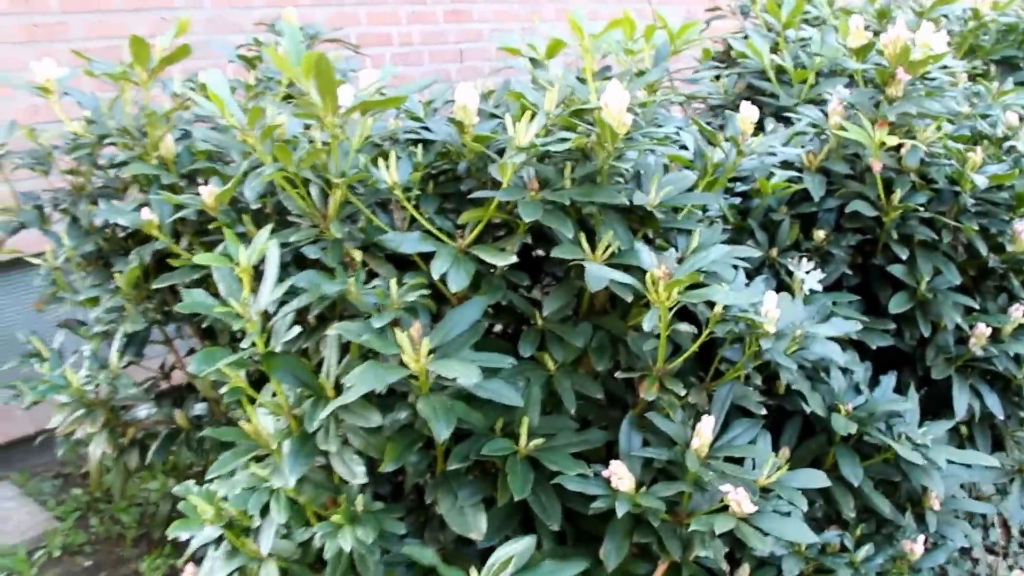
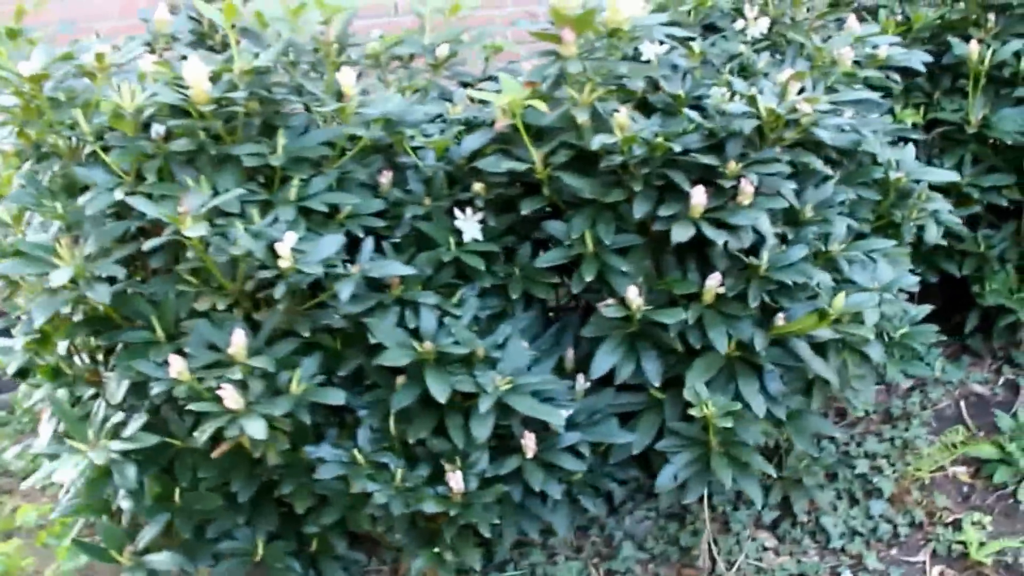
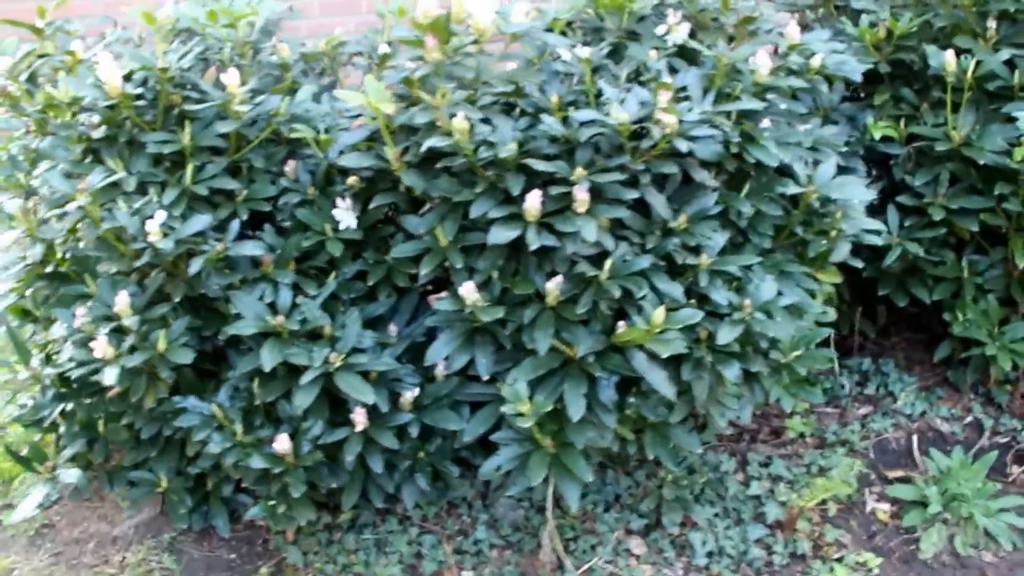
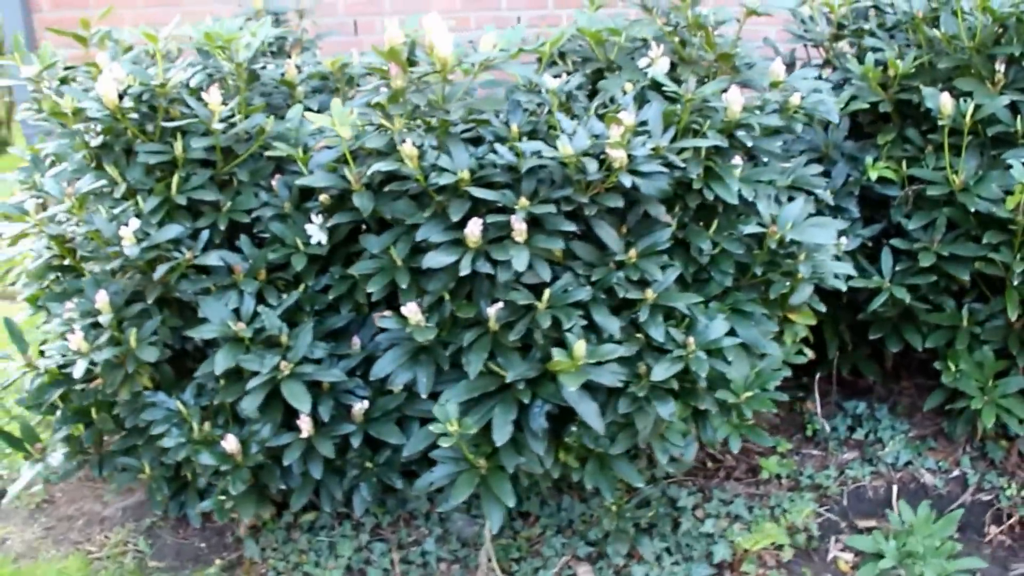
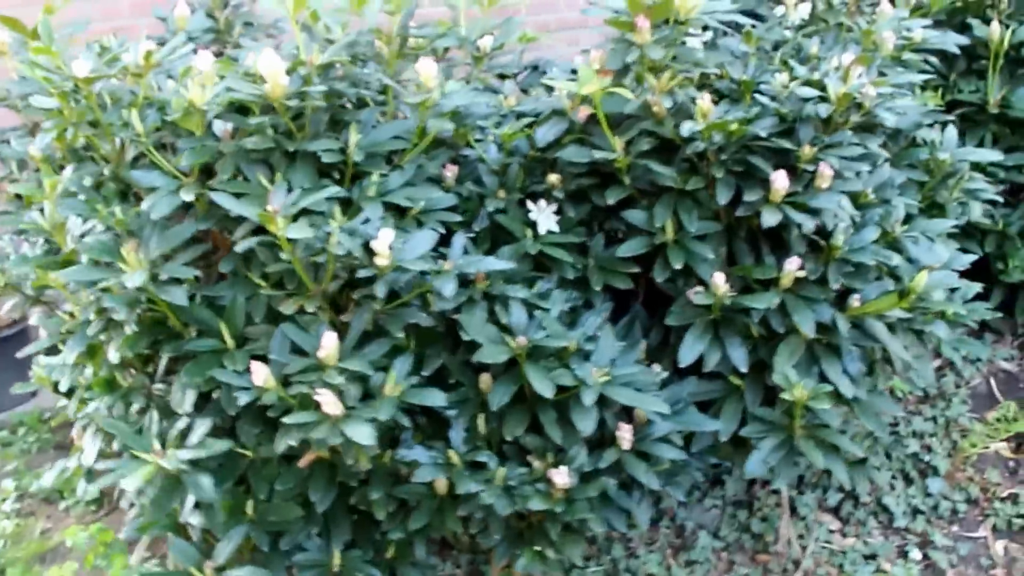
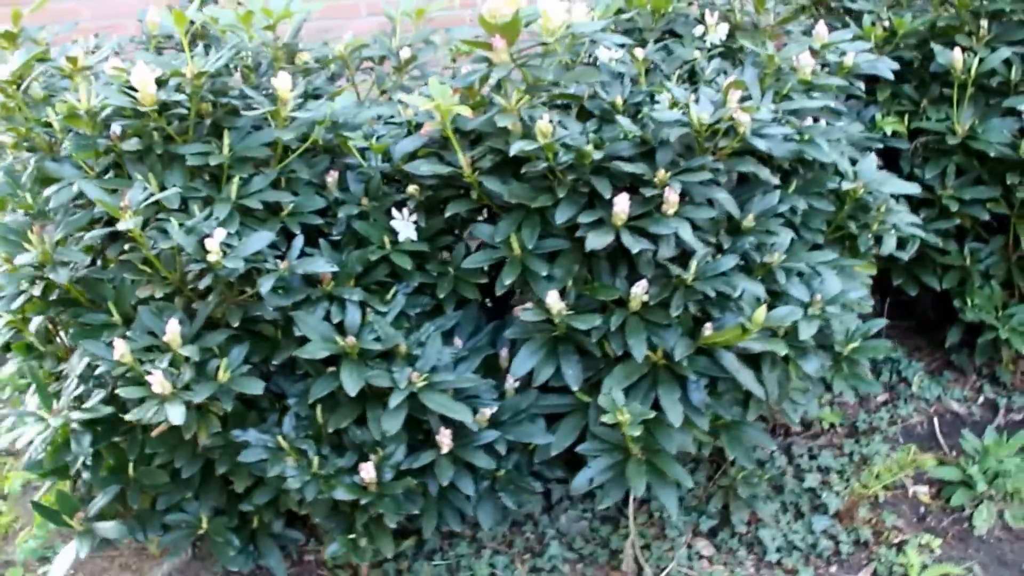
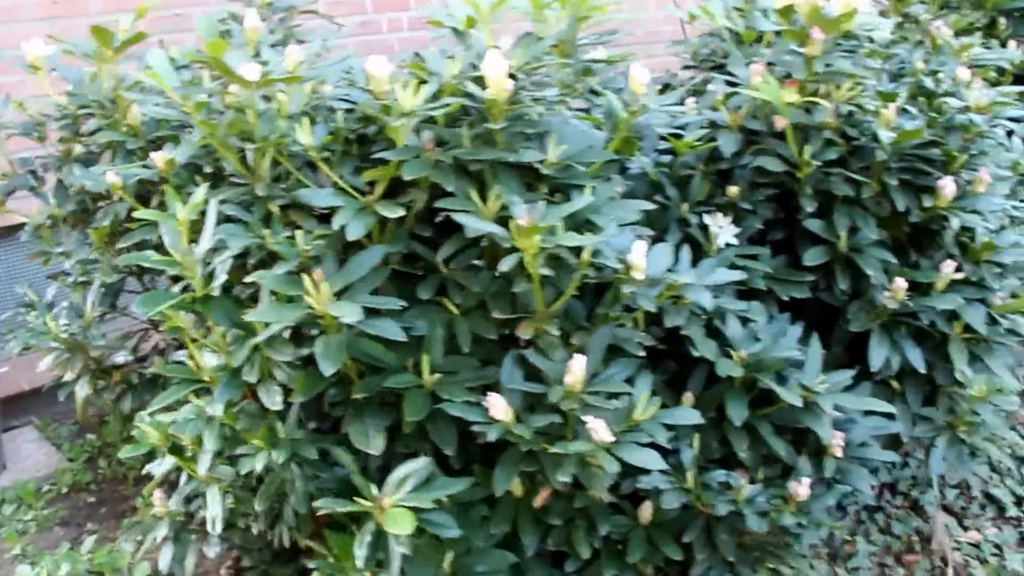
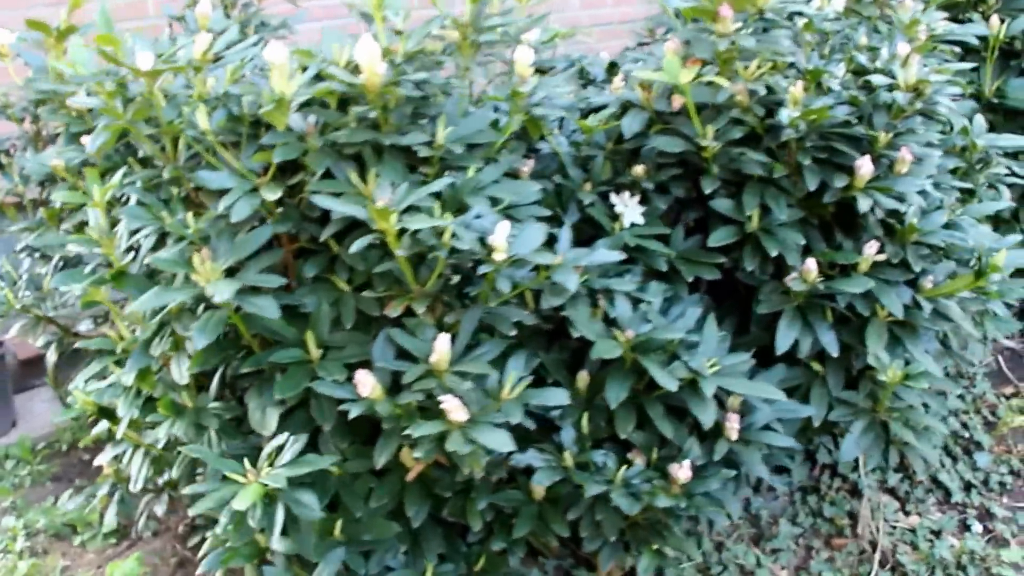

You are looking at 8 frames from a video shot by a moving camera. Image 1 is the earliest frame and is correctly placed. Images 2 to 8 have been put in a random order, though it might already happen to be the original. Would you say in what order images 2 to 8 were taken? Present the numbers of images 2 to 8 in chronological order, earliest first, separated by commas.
7, 8, 5, 2, 6, 3, 4
